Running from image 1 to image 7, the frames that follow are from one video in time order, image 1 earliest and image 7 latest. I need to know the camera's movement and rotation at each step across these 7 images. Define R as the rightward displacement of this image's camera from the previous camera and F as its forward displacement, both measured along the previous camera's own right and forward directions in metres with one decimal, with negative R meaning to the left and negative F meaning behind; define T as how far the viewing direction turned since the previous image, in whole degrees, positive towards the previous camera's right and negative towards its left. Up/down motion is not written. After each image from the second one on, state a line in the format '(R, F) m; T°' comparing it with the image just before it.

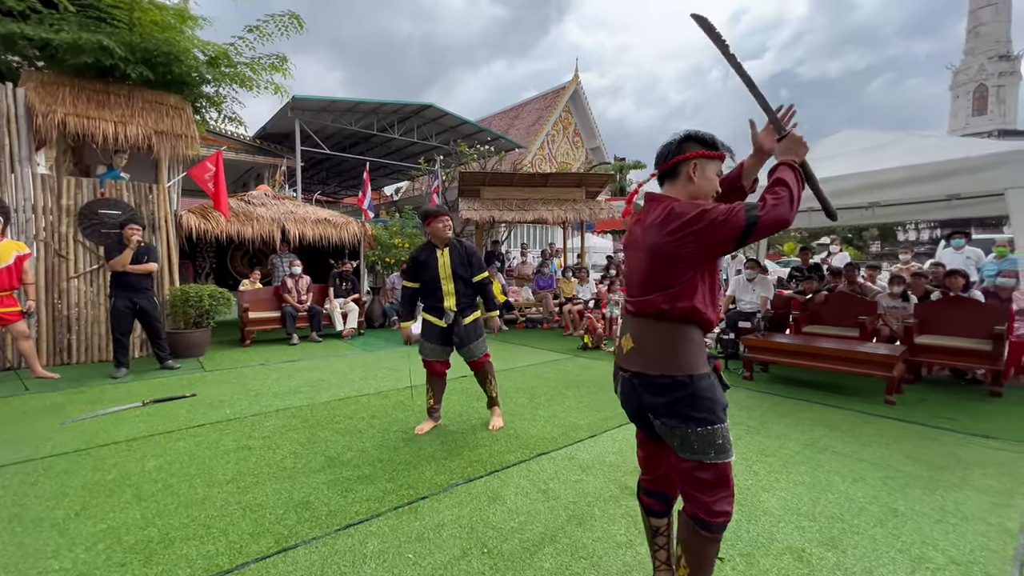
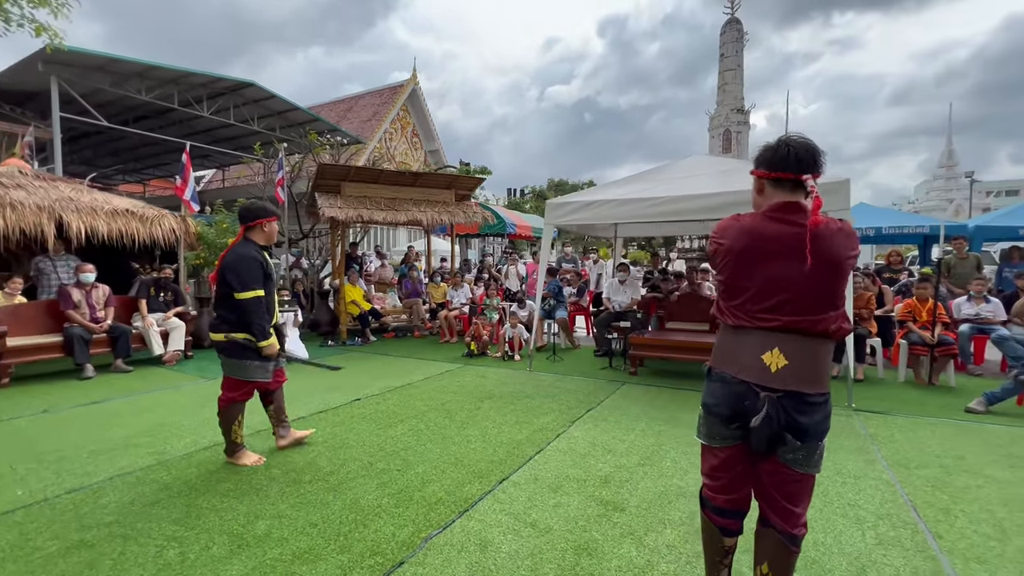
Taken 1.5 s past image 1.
(-0.8, +0.4) m; +21°
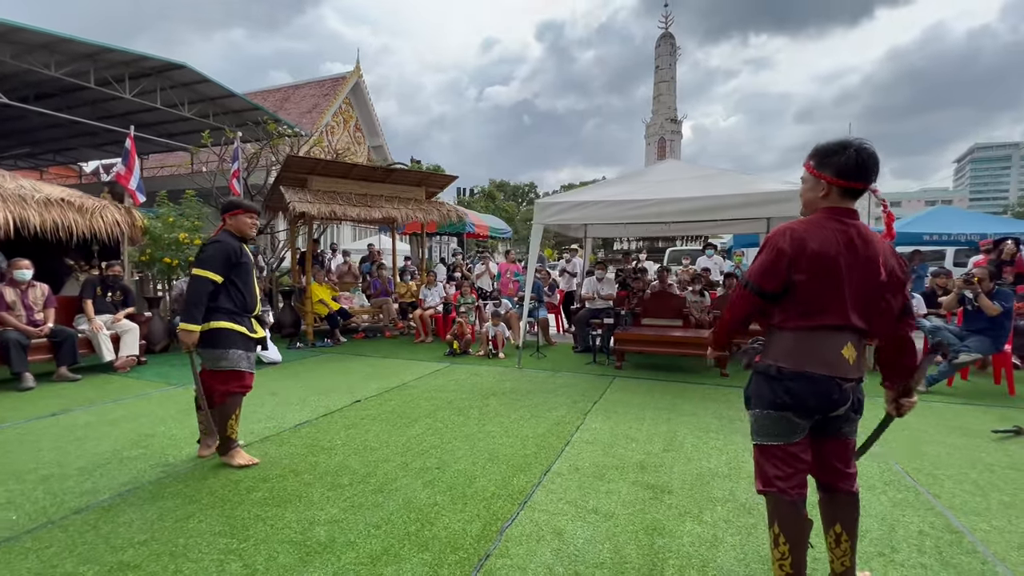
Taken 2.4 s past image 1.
(-0.7, 0.0) m; +8°
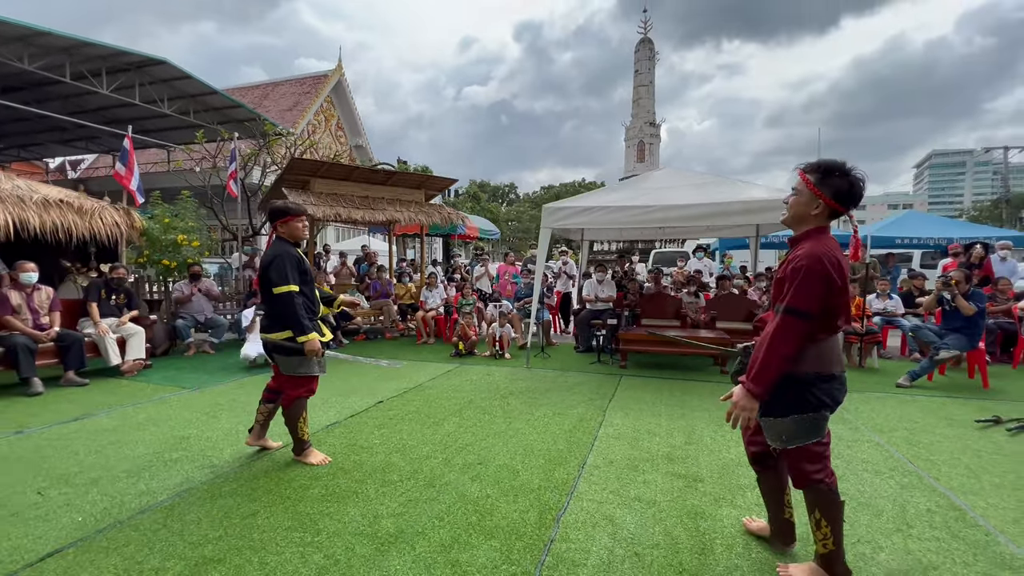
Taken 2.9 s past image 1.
(-0.4, -0.2) m; +3°
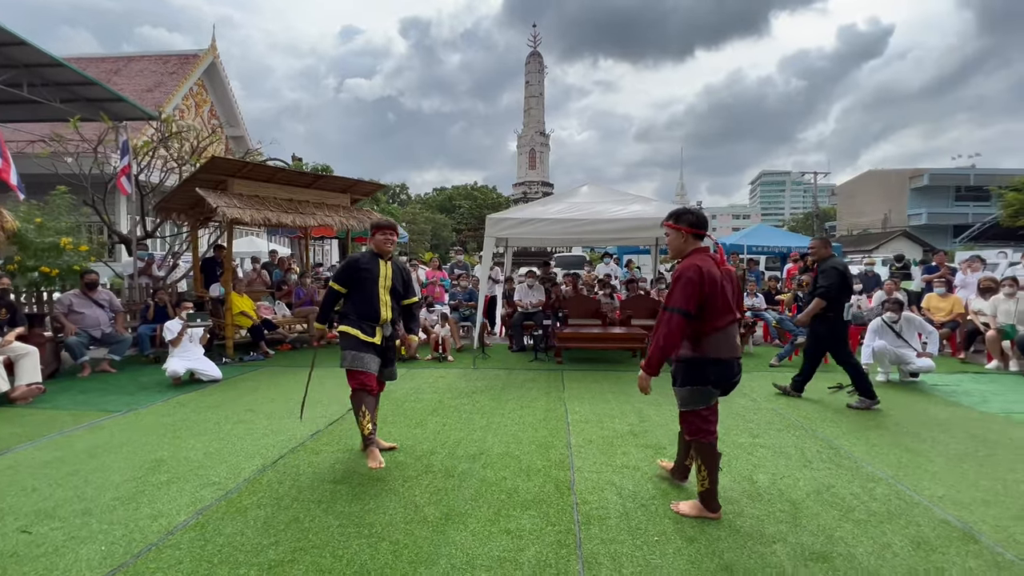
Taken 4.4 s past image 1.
(-0.8, -0.3) m; +14°
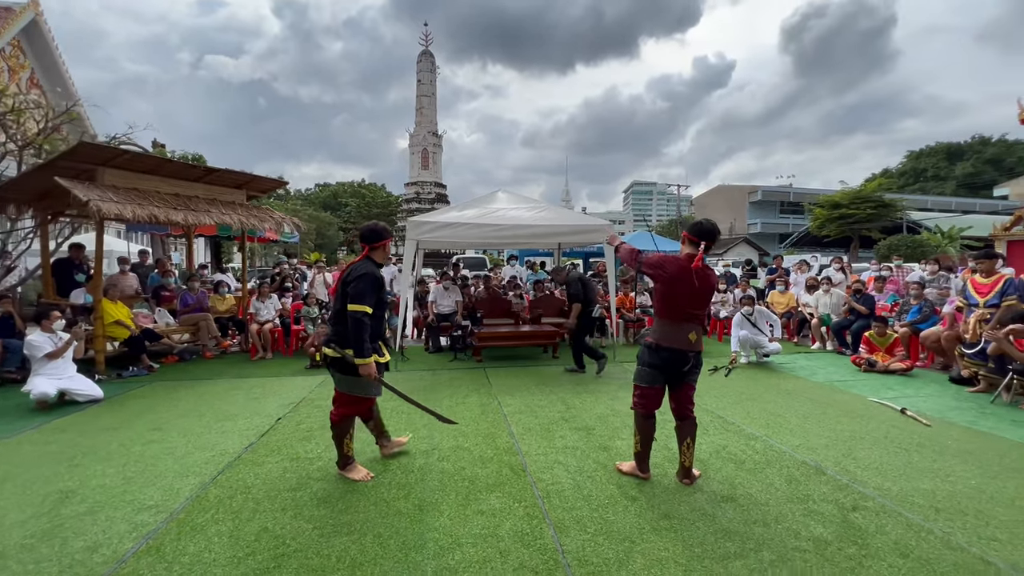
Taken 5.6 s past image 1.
(-0.5, -0.2) m; +14°
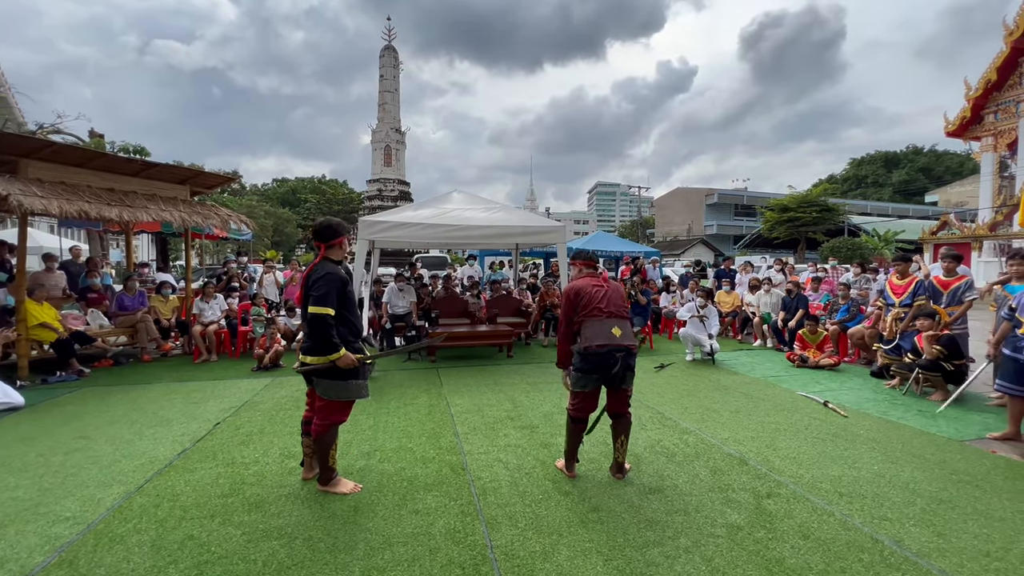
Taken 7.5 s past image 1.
(+0.2, -0.1) m; +4°
